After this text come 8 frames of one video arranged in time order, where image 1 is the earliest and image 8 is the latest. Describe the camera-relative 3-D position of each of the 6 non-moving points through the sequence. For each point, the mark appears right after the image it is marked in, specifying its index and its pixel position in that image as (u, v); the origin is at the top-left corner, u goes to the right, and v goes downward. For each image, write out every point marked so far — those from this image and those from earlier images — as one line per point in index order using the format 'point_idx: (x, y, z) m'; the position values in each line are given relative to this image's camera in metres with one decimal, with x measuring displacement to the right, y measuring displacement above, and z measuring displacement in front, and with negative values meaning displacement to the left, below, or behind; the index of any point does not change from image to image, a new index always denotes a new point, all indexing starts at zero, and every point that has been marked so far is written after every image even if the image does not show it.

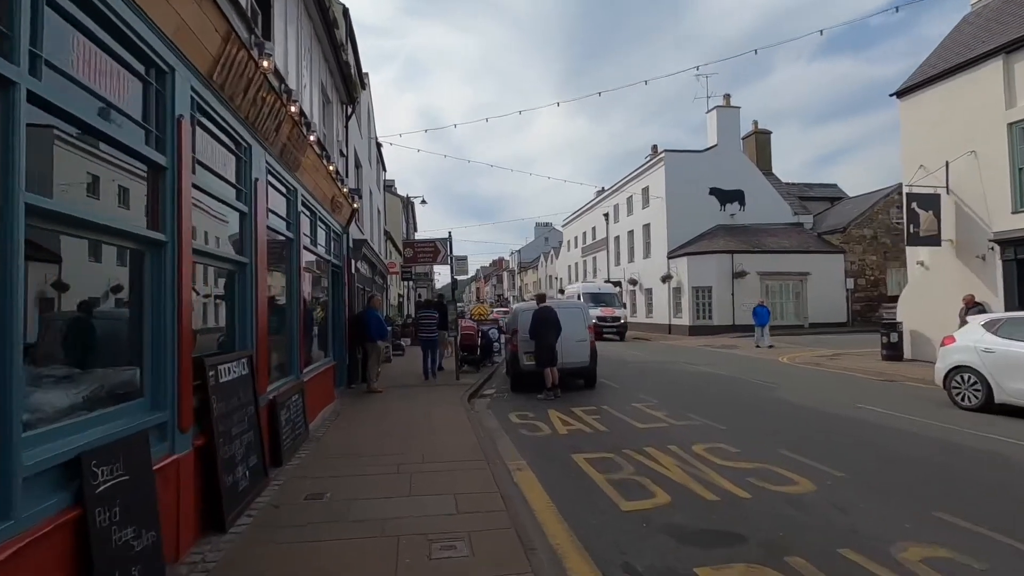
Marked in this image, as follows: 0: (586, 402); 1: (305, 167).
0: (+1.6, -2.4, +11.7) m
1: (-3.2, +1.9, +8.4) m
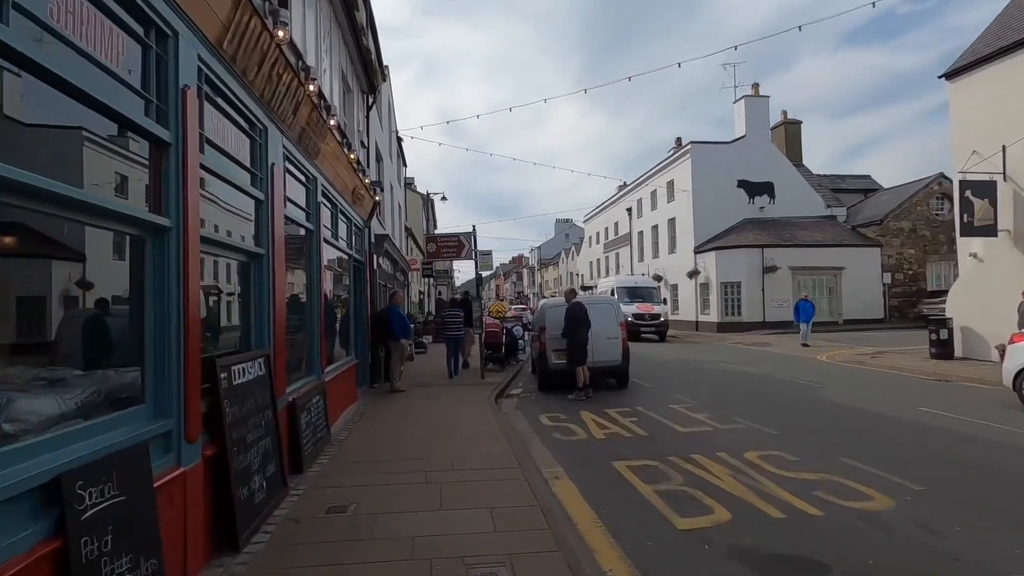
0: (+2.2, -2.3, +11.1) m
1: (-2.8, +2.0, +7.9) m
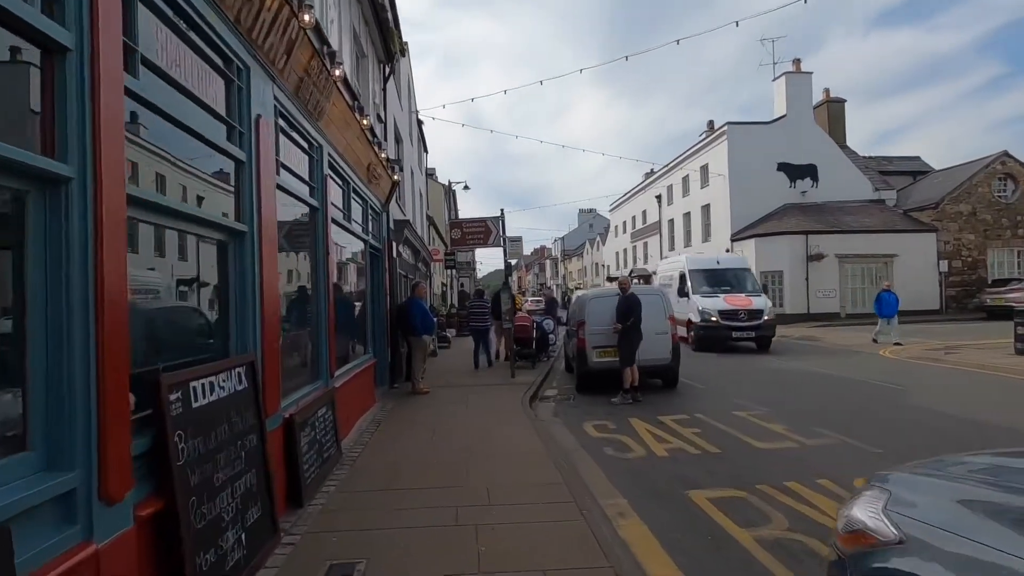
0: (+2.9, -2.1, +9.7) m
1: (-2.2, +2.1, +6.7) m
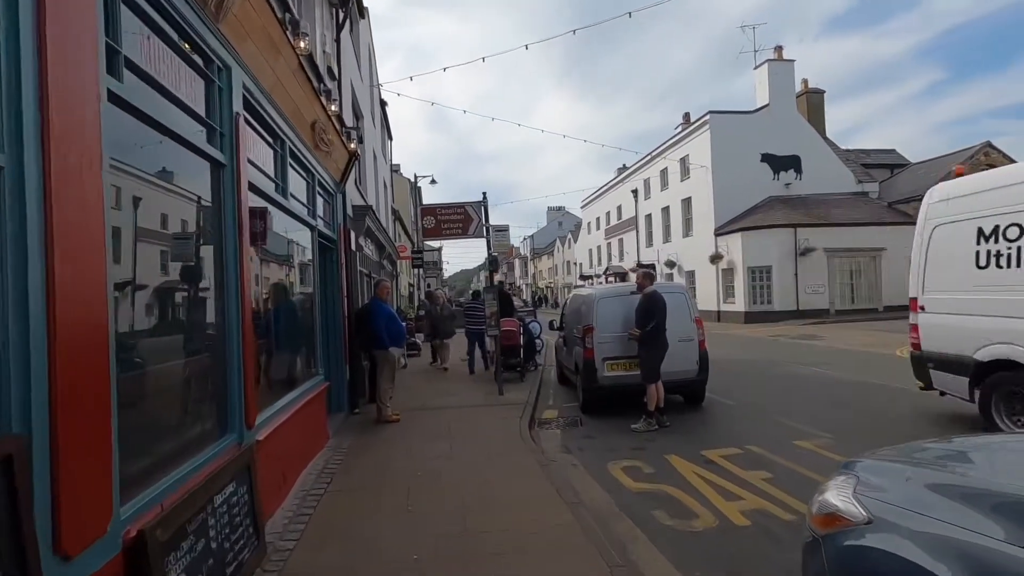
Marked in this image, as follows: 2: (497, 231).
0: (+2.8, -2.1, +7.7) m
1: (-2.2, +2.1, +4.4) m
2: (-0.3, +1.2, +11.1) m
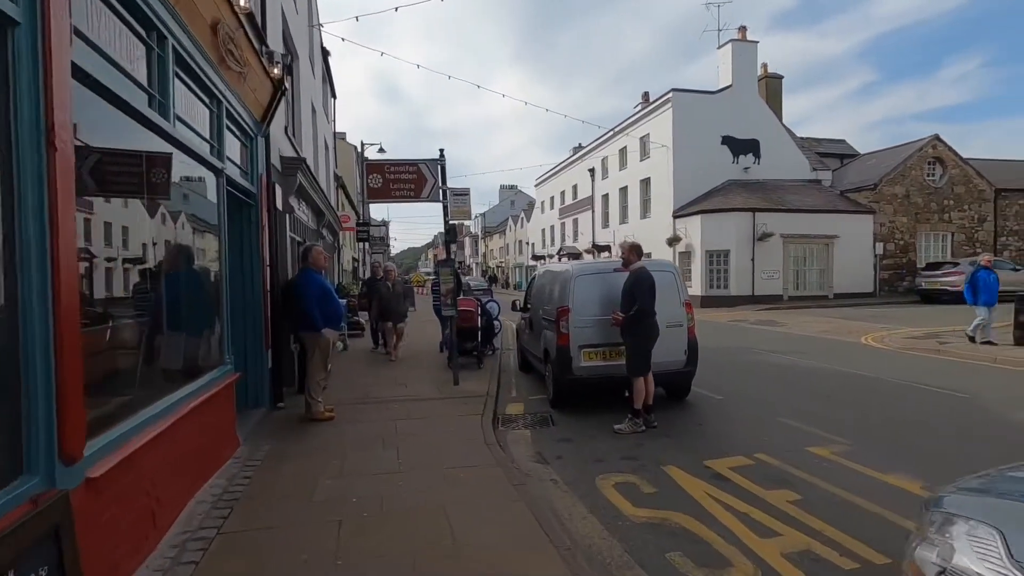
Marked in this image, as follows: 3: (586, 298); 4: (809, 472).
0: (+2.3, -1.8, +6.6) m
1: (-2.2, +2.4, +2.6) m
2: (-1.0, +1.7, +9.5) m
3: (+1.0, -0.1, +7.6) m
4: (+2.9, -1.8, +5.2) m
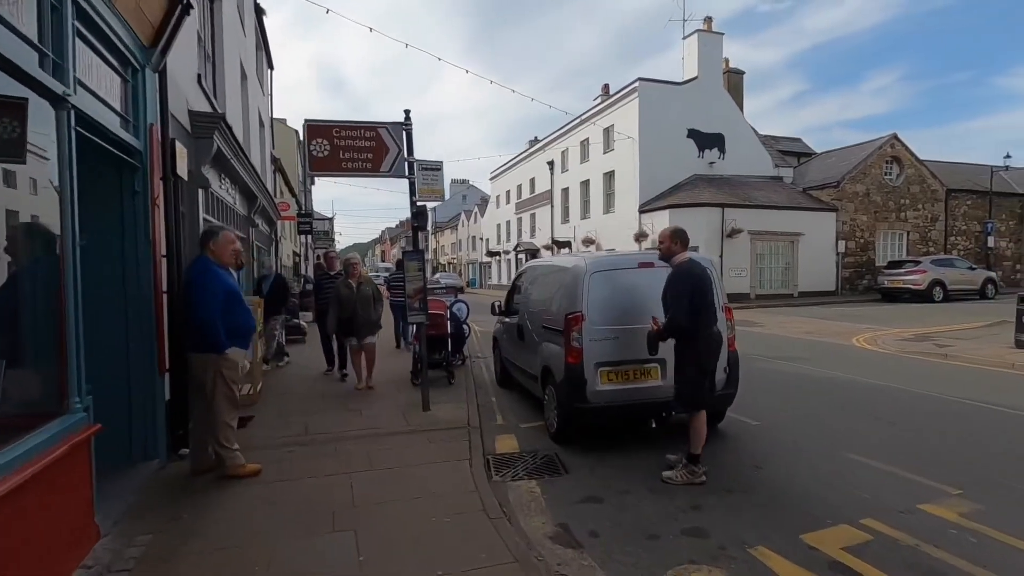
0: (+2.4, -1.8, +4.9) m
1: (-1.7, +2.4, +0.6) m
2: (-1.2, +1.7, +7.5) m
3: (+1.0, -0.1, +5.8) m
4: (+3.1, -1.8, +3.7) m
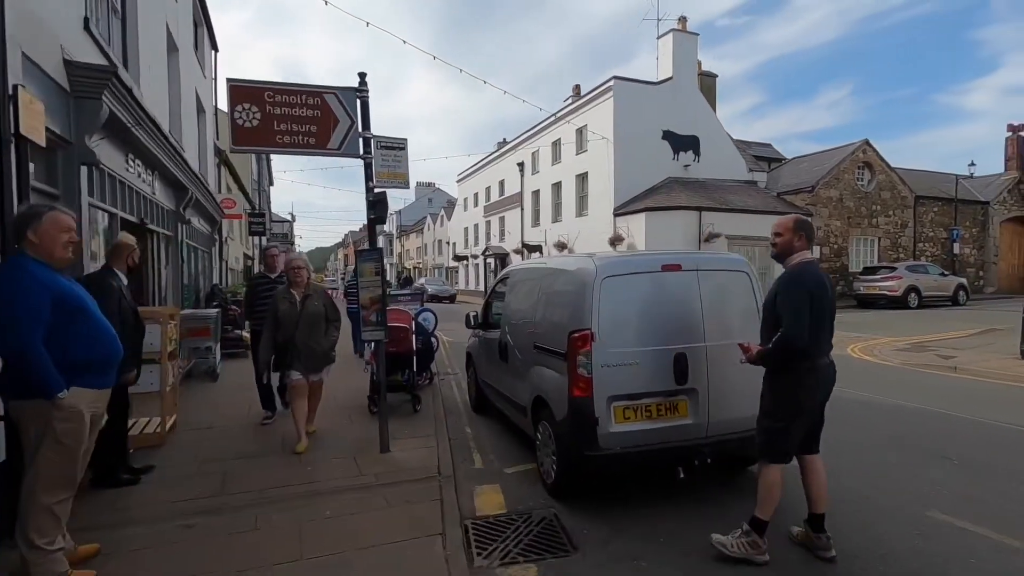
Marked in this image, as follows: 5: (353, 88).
0: (+2.3, -1.9, +3.6) m
1: (-1.5, +2.3, -0.9) m
2: (-1.4, +1.6, +6.1) m
3: (+0.9, -0.2, +4.4) m
4: (+3.1, -1.9, +2.4) m
5: (-1.7, +2.2, +5.9) m
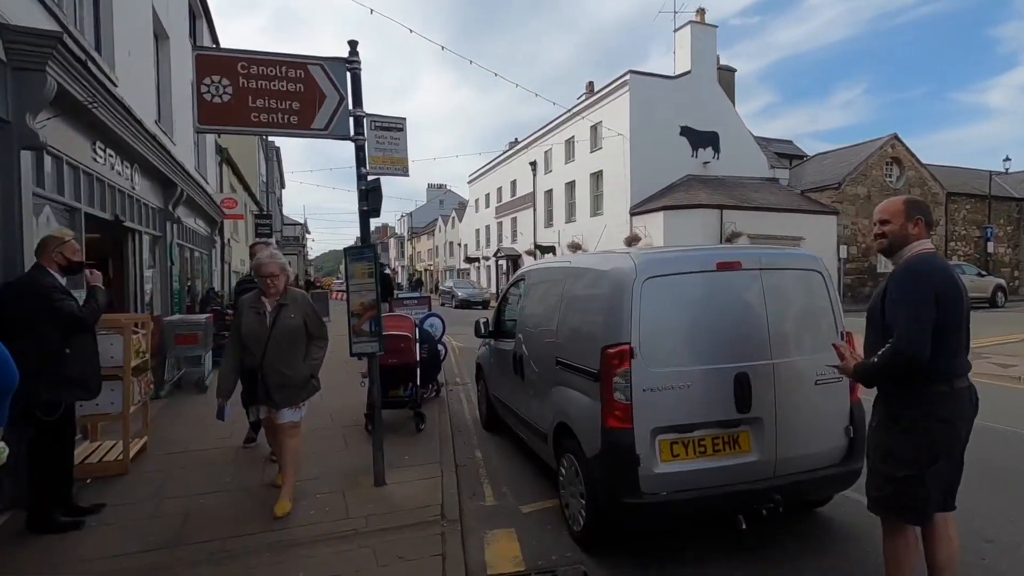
0: (+2.4, -1.9, +2.7) m
1: (-1.5, +2.3, -1.8) m
2: (-1.3, +1.5, +5.2) m
3: (+1.0, -0.2, +3.5) m
4: (+3.2, -1.9, +1.5) m
5: (-1.6, +2.2, +5.0) m
